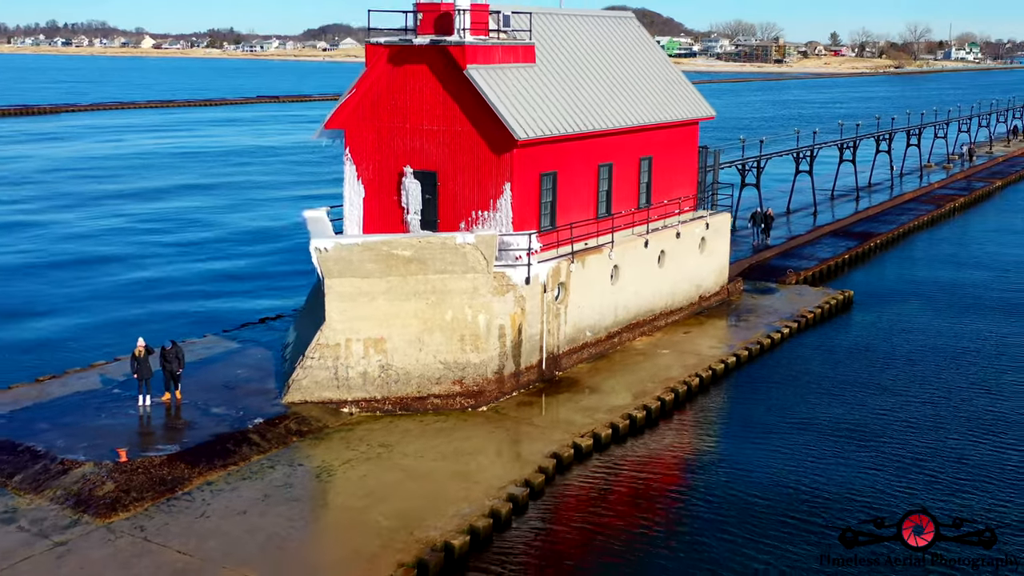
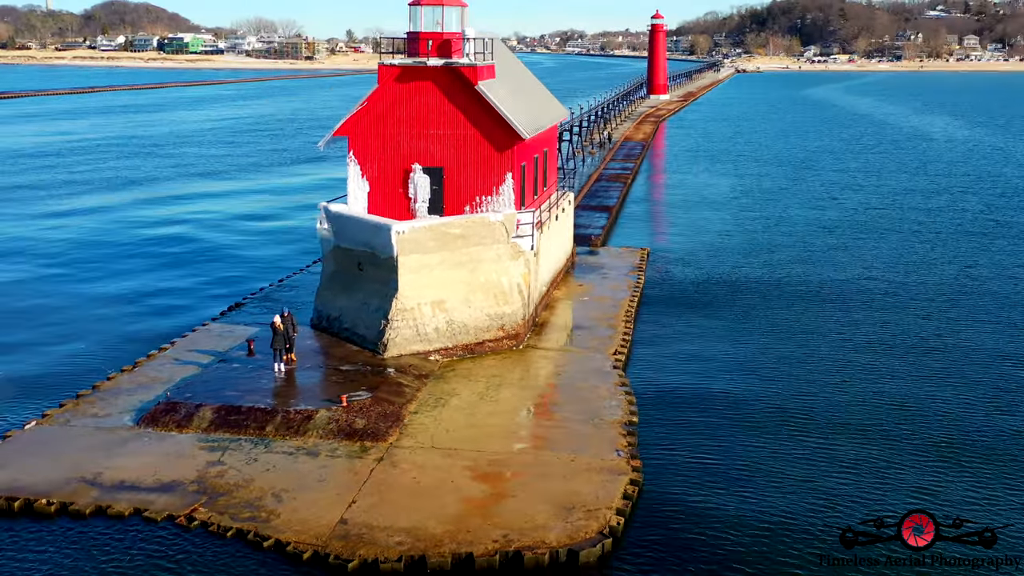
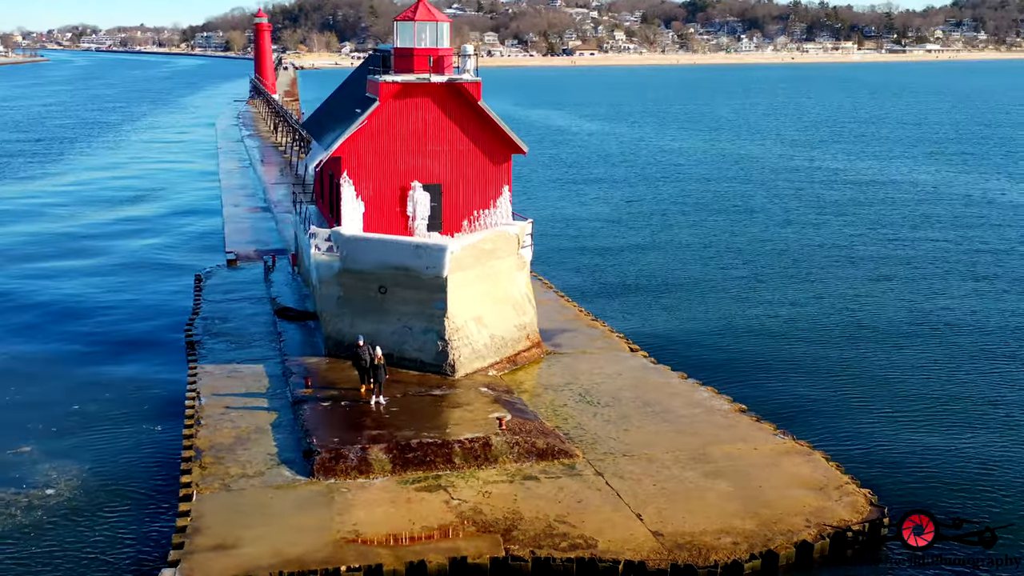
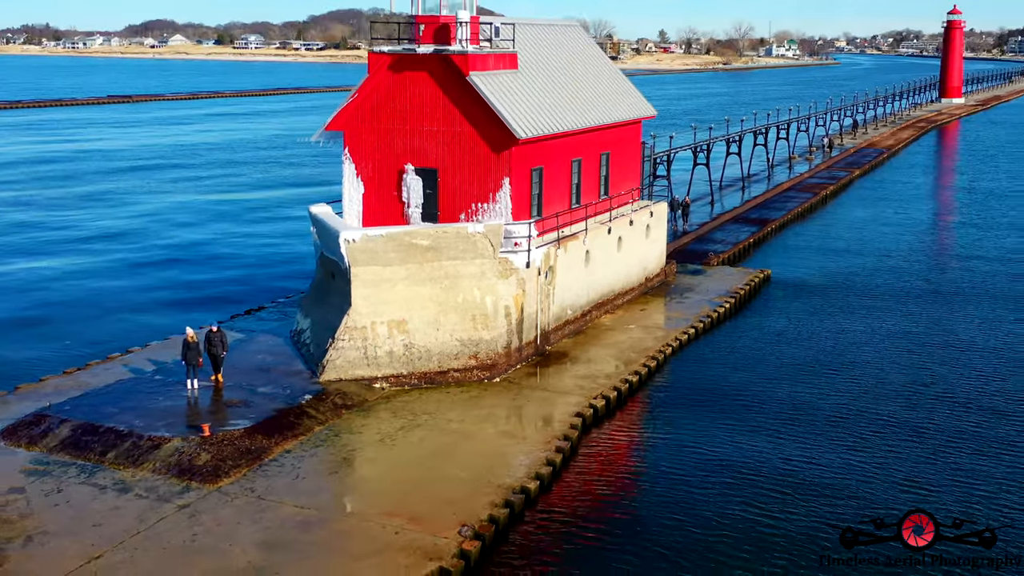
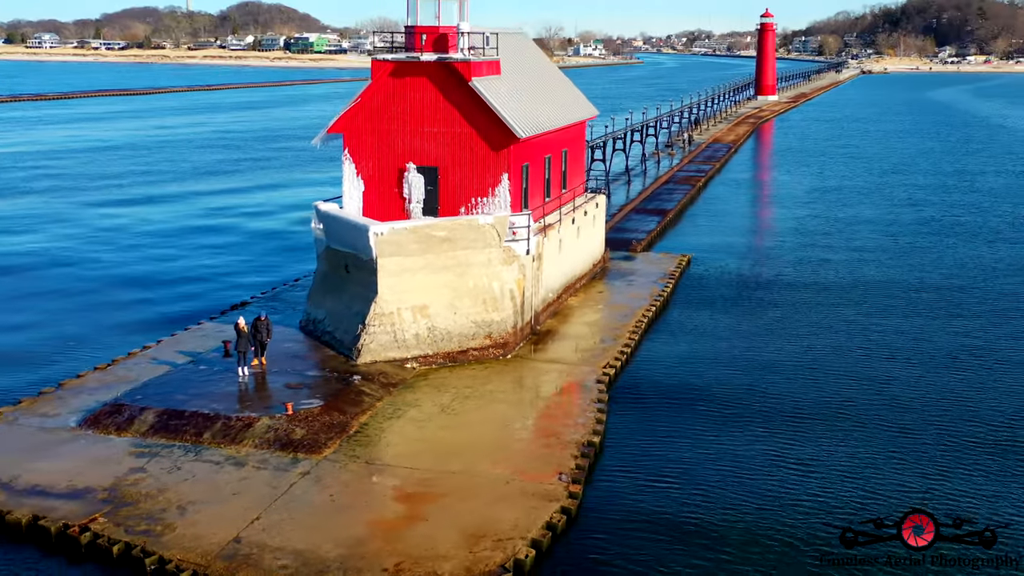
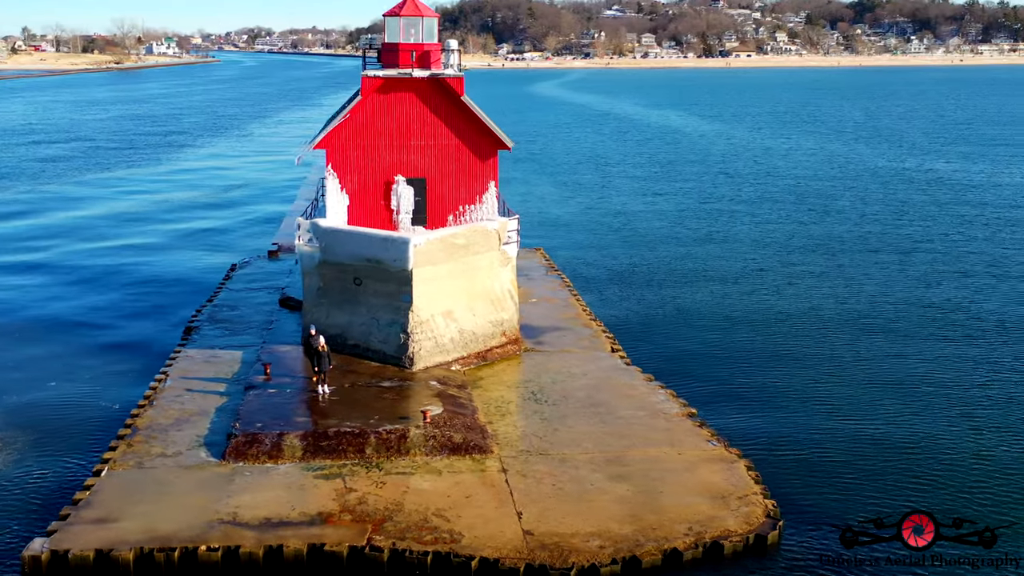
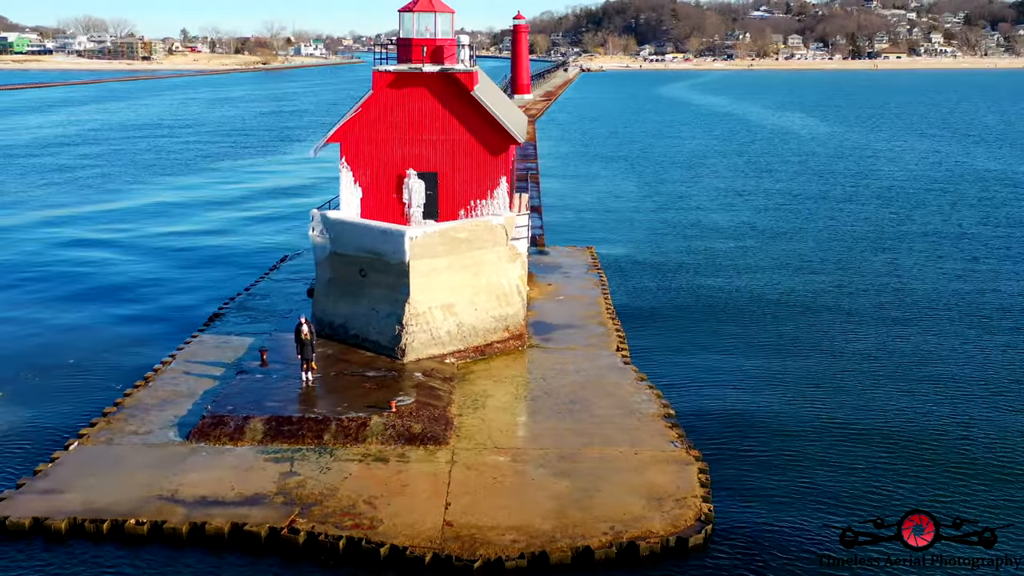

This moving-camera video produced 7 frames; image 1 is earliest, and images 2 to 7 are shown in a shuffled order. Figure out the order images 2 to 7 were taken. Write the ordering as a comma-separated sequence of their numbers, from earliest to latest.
4, 5, 2, 7, 6, 3
